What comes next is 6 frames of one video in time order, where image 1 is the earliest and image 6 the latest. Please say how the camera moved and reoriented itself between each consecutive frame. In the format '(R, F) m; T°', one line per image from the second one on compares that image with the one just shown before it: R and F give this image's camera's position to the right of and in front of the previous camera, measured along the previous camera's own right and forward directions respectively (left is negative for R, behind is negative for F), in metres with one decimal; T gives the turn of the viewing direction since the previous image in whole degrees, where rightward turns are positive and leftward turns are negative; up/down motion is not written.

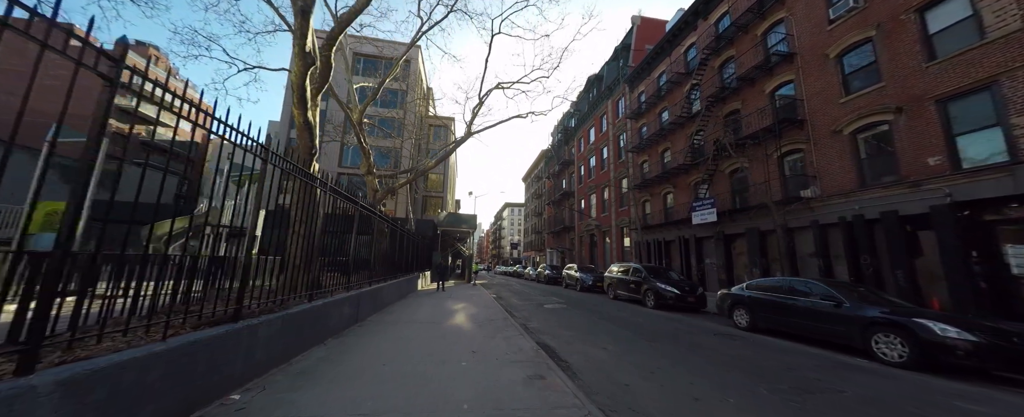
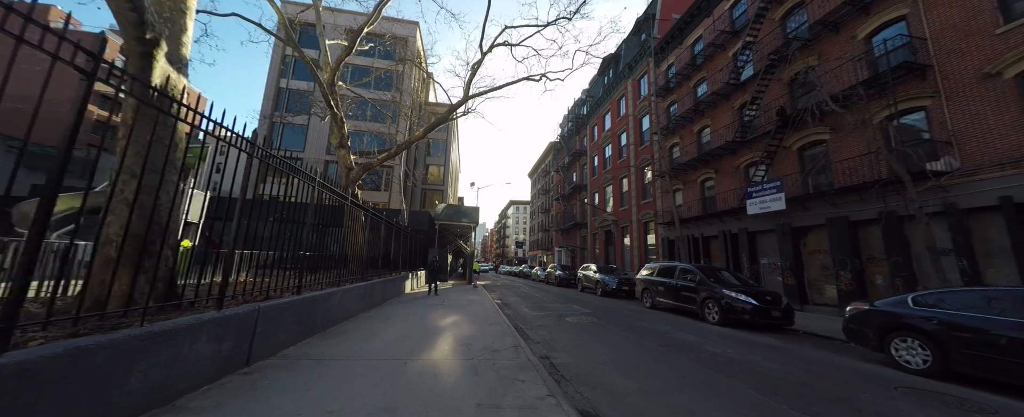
(-0.2, +3.2) m; -1°
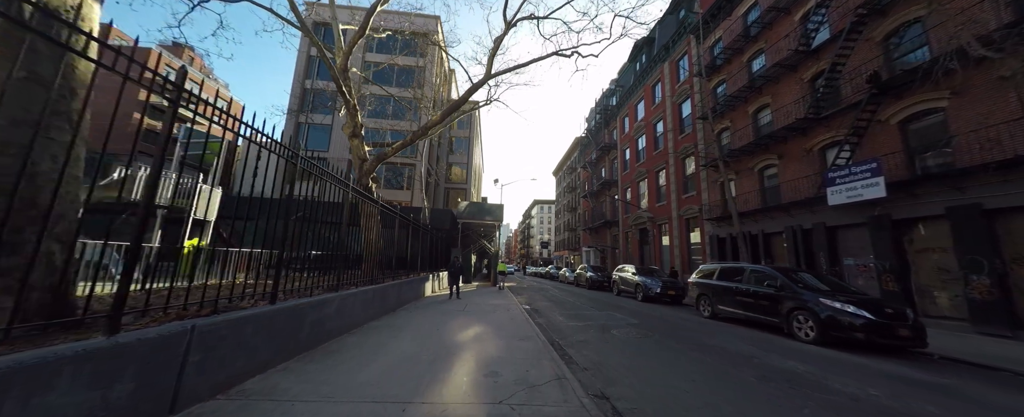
(-0.2, +1.5) m; -4°
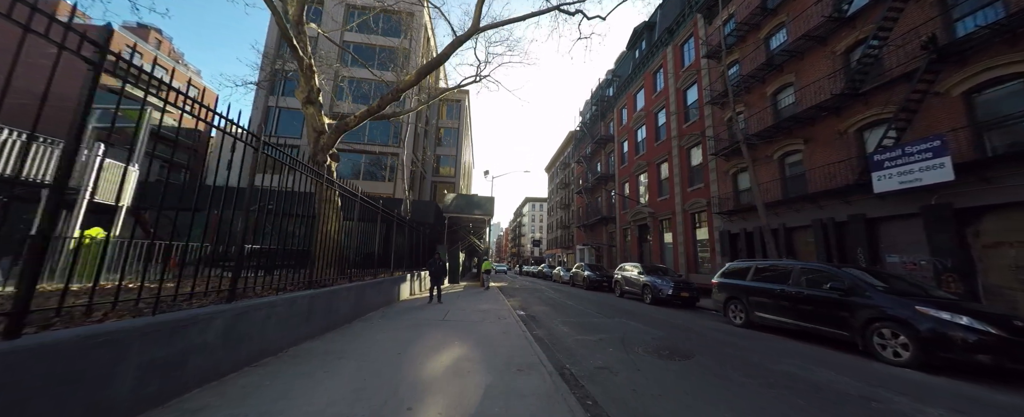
(0.0, +1.9) m; +2°
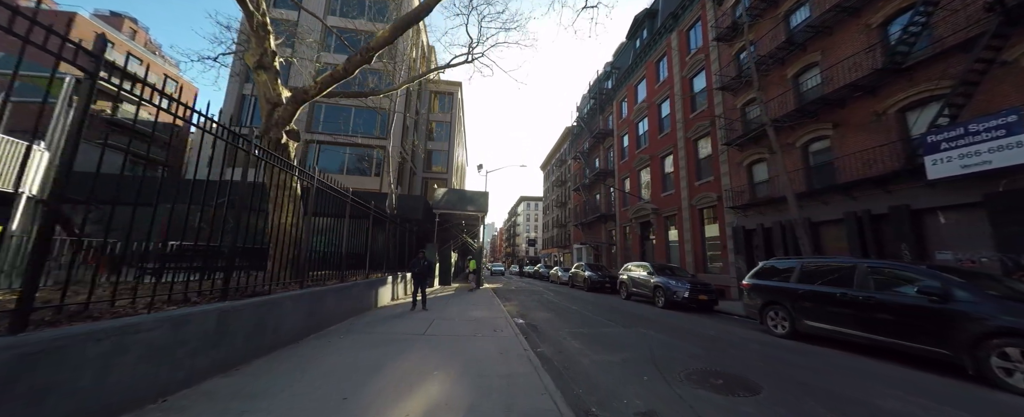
(-0.1, +1.5) m; +1°
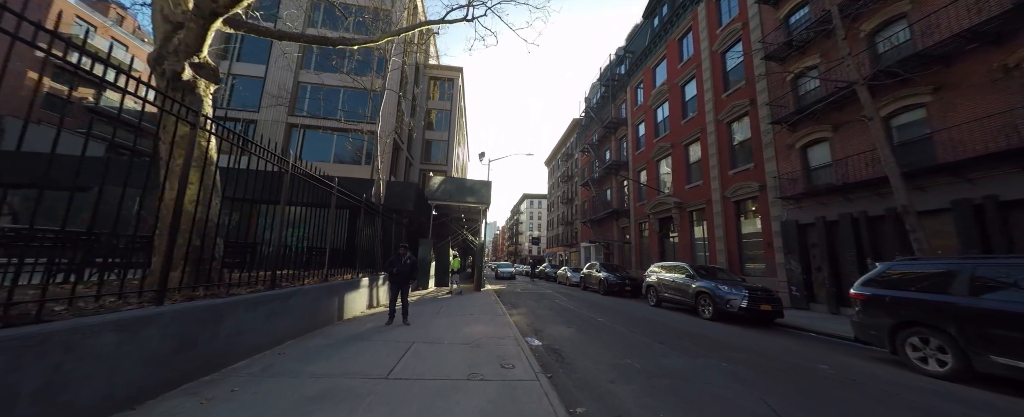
(-0.2, +2.3) m; 0°
